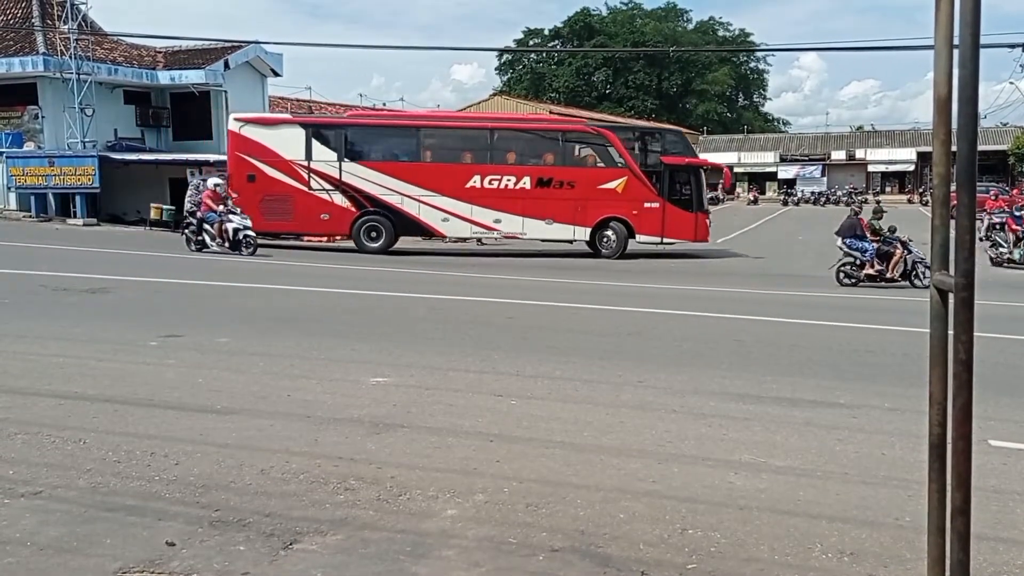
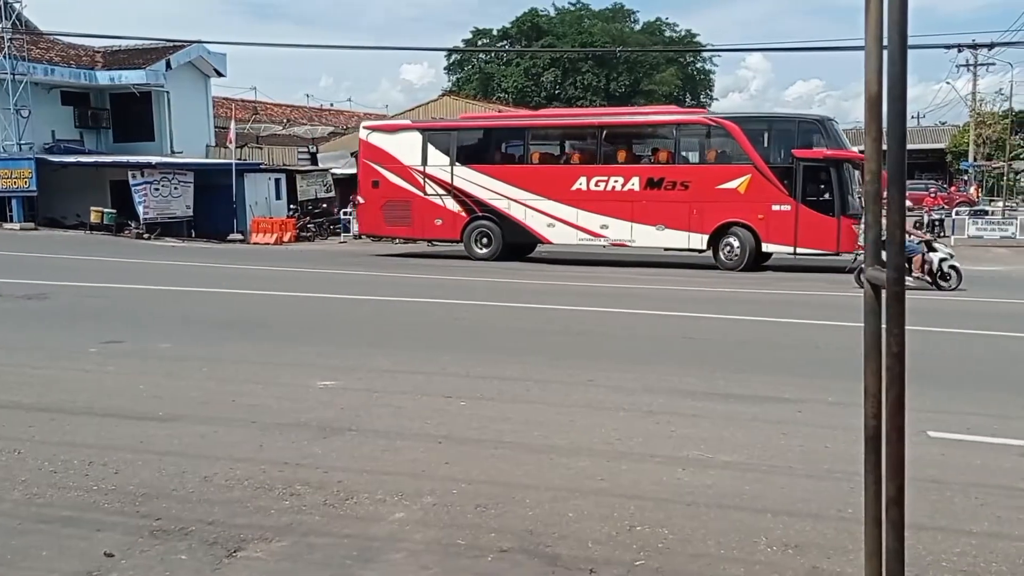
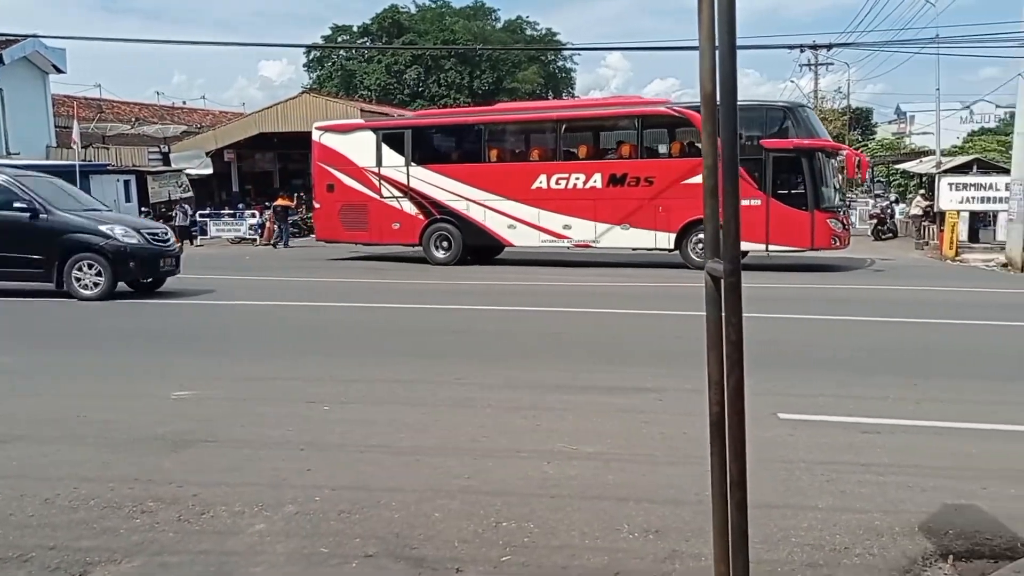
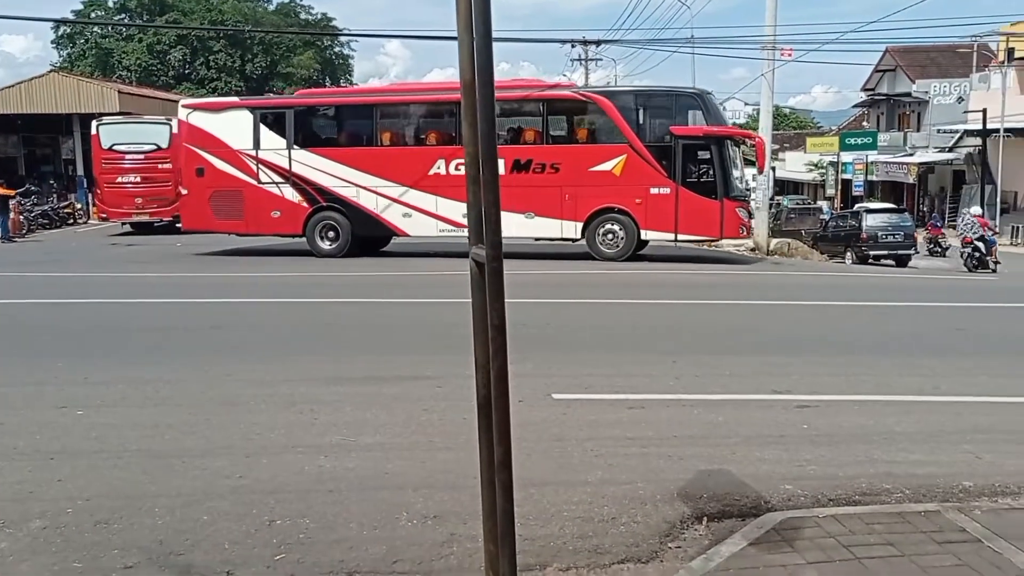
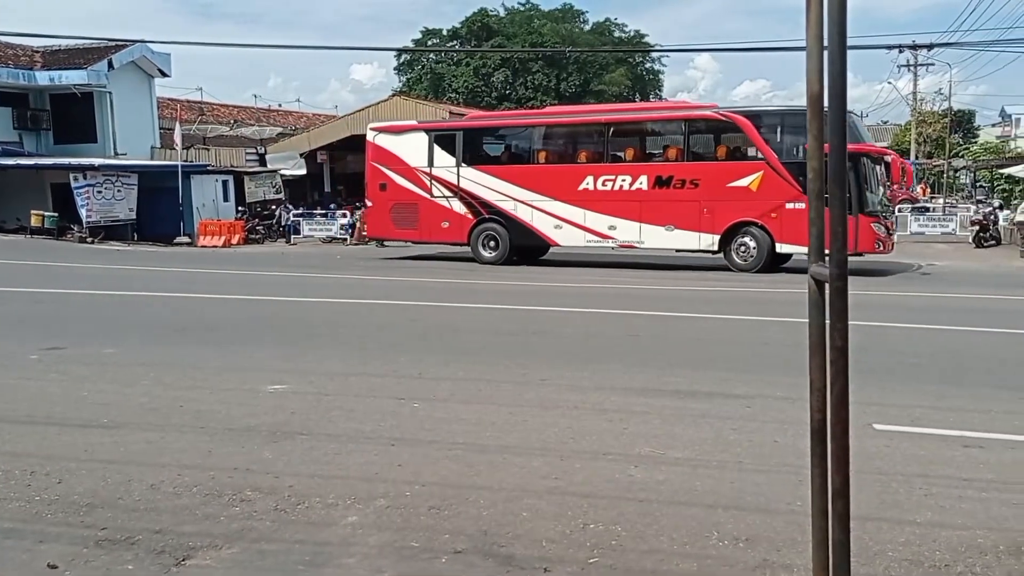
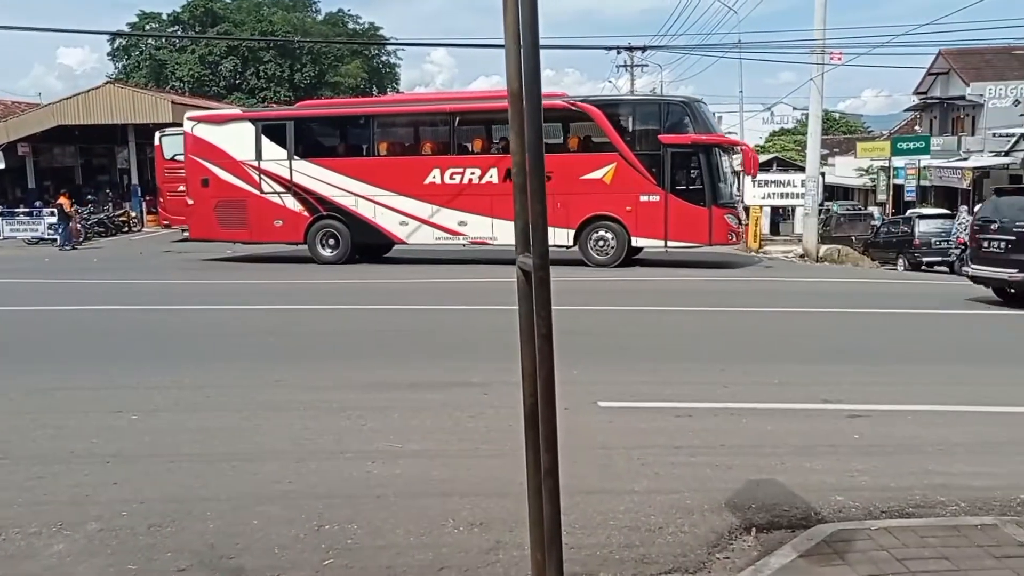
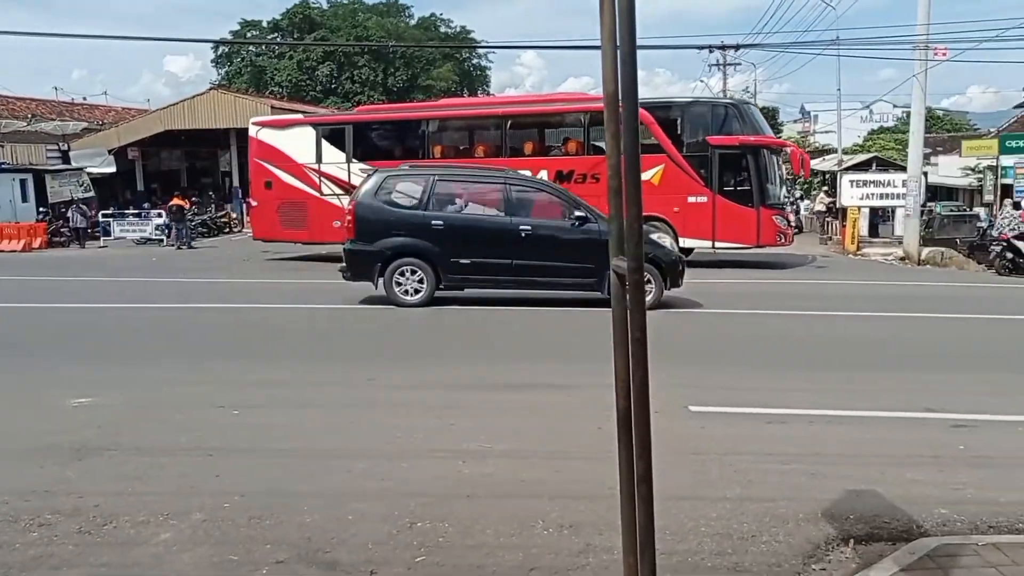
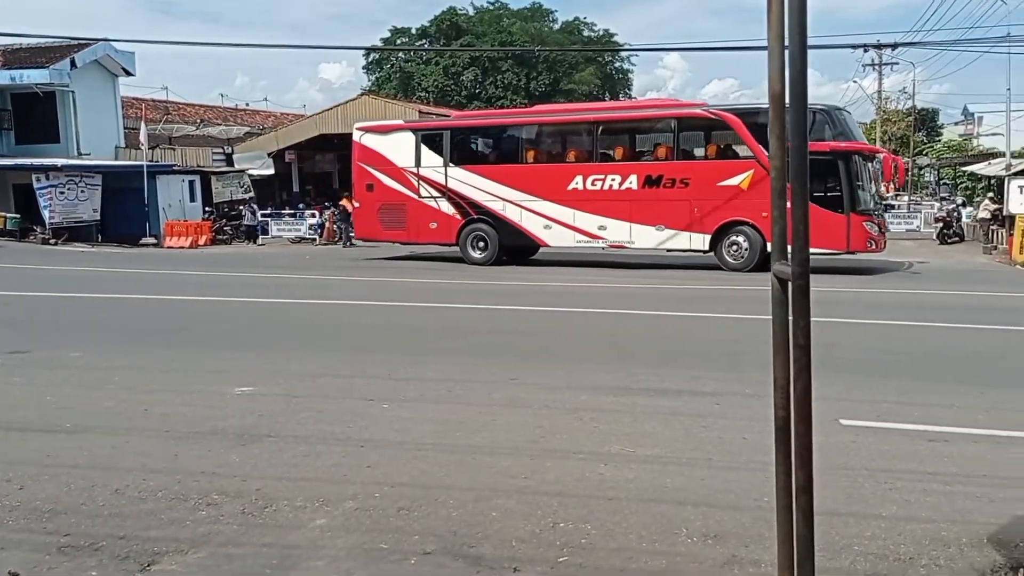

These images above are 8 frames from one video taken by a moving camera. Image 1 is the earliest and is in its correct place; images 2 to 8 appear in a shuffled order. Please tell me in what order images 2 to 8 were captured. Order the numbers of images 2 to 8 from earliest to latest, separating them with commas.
2, 5, 8, 3, 7, 6, 4
